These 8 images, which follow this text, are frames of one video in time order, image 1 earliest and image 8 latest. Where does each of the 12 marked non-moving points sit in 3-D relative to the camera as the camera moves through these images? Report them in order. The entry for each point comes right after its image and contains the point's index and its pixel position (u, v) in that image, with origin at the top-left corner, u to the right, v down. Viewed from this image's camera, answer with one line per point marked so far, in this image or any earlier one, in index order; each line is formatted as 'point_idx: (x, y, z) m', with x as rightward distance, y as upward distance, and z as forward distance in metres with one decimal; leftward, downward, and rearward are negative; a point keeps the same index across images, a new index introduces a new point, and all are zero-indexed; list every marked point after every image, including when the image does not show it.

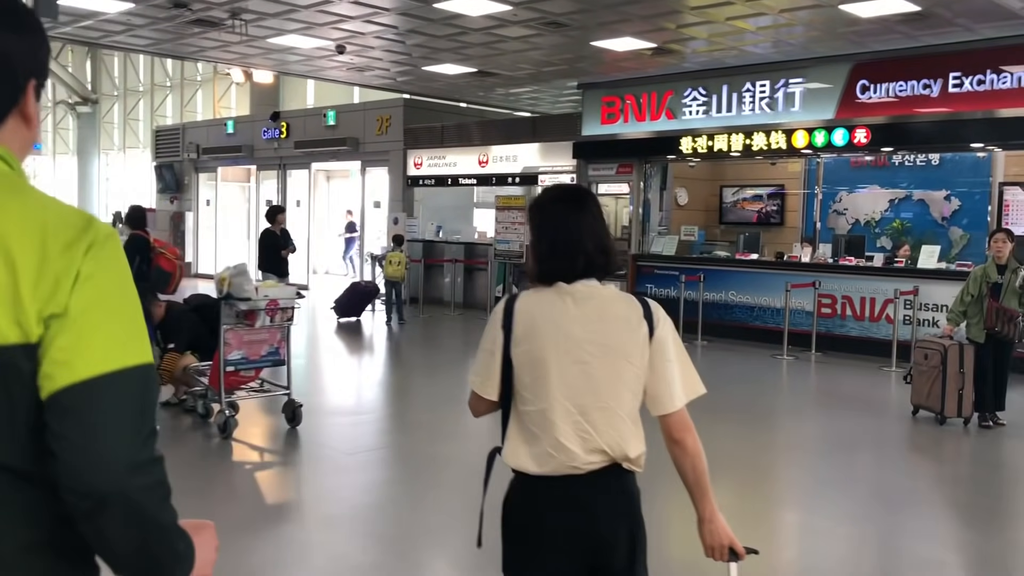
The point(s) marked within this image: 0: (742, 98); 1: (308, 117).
0: (+2.4, +2.0, +9.8) m
1: (-3.3, +2.8, +15.0) m
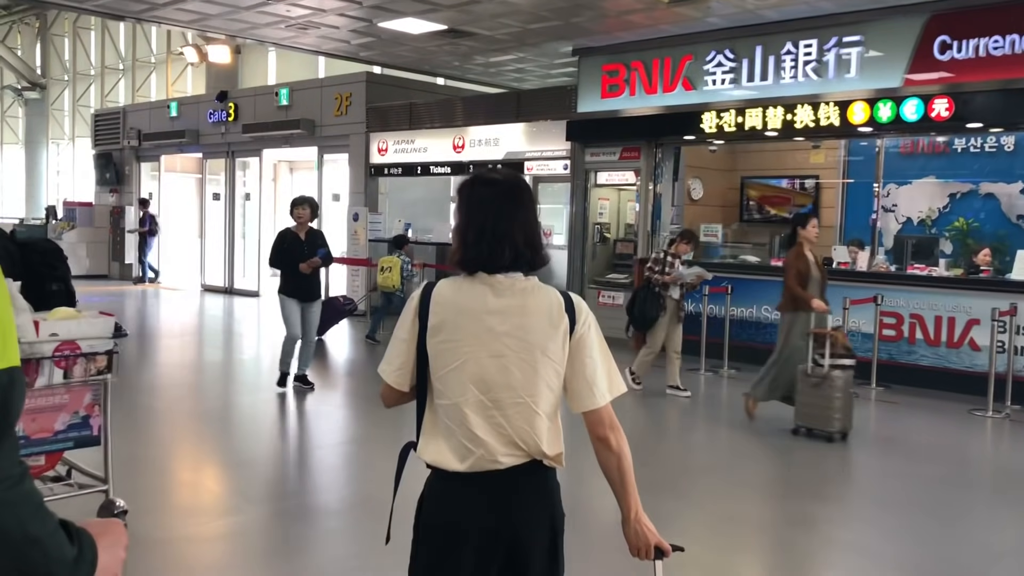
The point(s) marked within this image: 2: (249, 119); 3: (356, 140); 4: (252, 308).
0: (+2.3, +1.9, +7.8) m
1: (-3.5, +2.7, +13.0) m
2: (-3.7, +2.4, +13.2) m
3: (-1.9, +1.8, +11.5) m
4: (-3.7, -0.3, +13.2) m
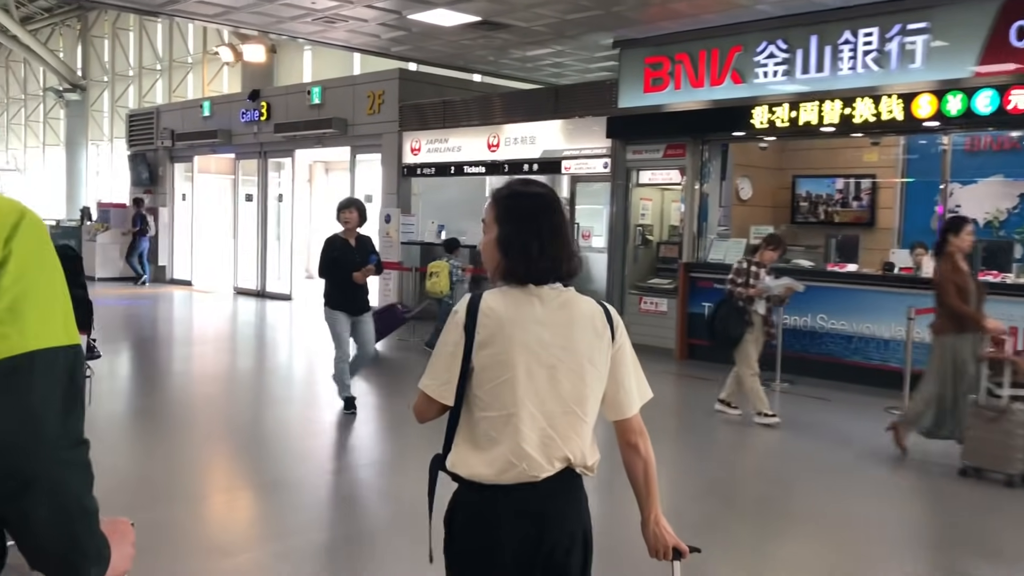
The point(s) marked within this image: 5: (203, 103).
0: (+2.6, +1.8, +7.3) m
1: (-3.0, +2.6, +12.7) m
2: (-3.2, +2.4, +12.9) m
3: (-1.5, +1.8, +11.2) m
4: (-3.2, -0.3, +13.0) m
5: (-4.8, +2.9, +14.5) m
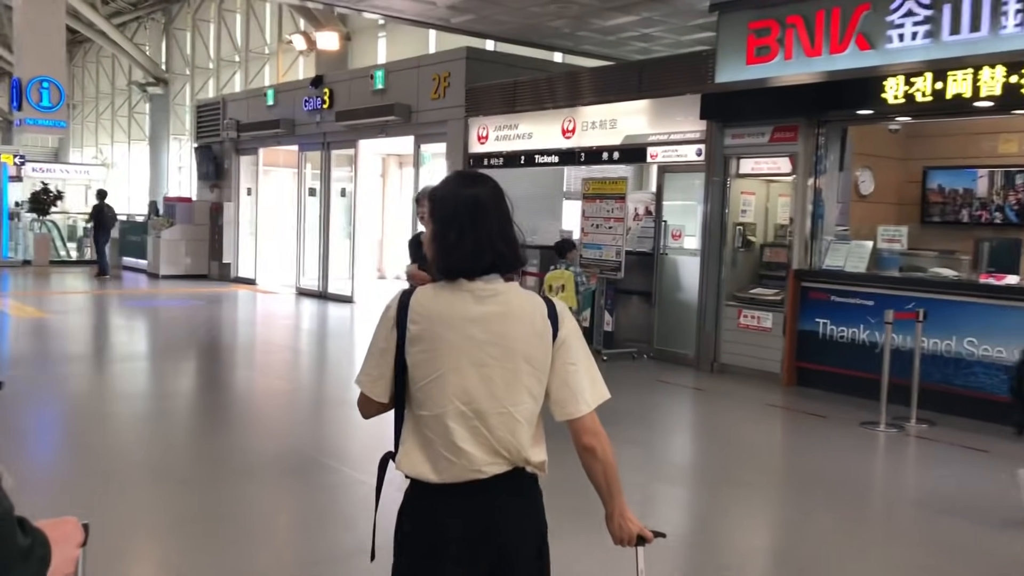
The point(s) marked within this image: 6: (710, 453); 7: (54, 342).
0: (+3.0, +1.7, +5.8) m
1: (-2.0, +2.6, +11.7) m
2: (-2.2, +2.3, +12.0) m
3: (-0.6, +1.7, +10.0) m
4: (-2.1, -0.3, +12.0) m
5: (-3.6, +2.9, +13.7) m
6: (+1.2, -1.0, +5.7) m
7: (-5.0, -0.6, +10.2) m
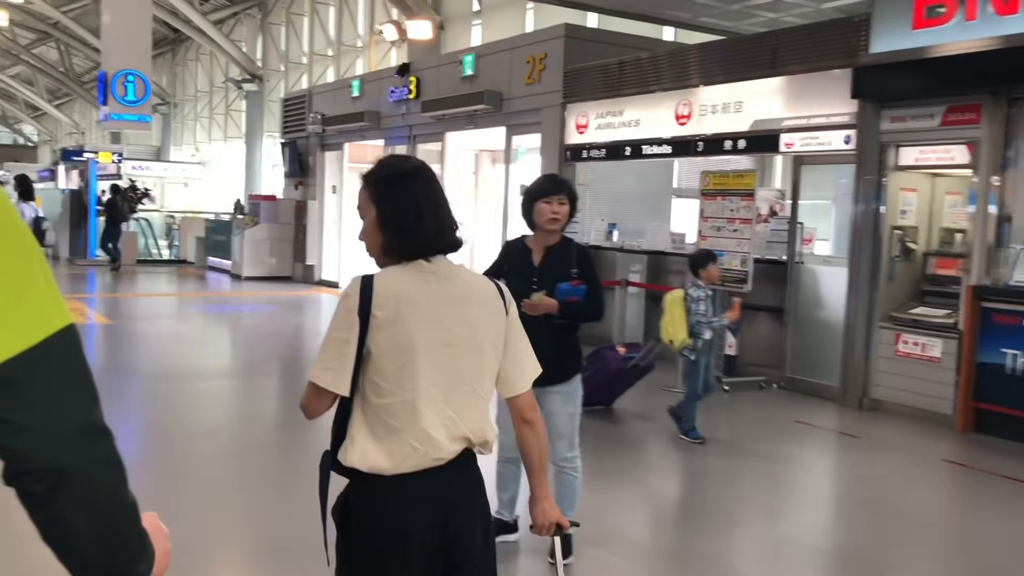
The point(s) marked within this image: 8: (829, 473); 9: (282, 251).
0: (+3.5, +1.6, +4.3) m
1: (-0.8, +2.5, +10.7) m
2: (-0.9, +2.3, +11.0) m
3: (+0.4, +1.6, +8.9) m
4: (-1.0, -0.4, +11.0) m
5: (-2.2, +2.8, +12.8) m
6: (+1.7, -1.1, +4.4) m
7: (-4.0, -0.6, +9.5) m
8: (+1.7, -1.0, +5.0) m
9: (-3.6, +0.6, +14.7) m
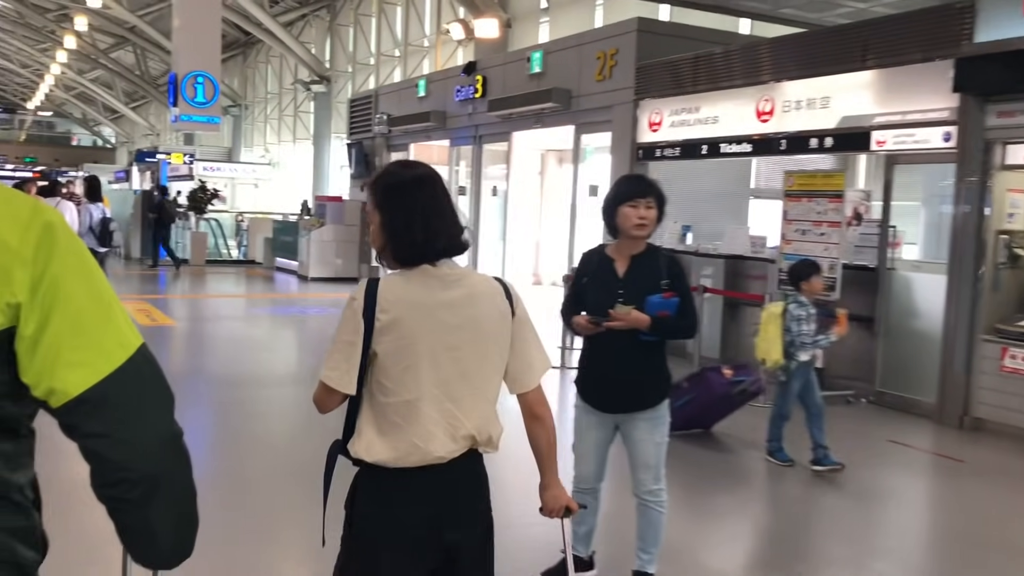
0: (+3.9, +1.5, +3.8) m
1: (0.0, +2.5, +10.5) m
2: (-0.2, +2.2, +10.8) m
3: (+1.0, +1.6, +8.6) m
4: (-0.2, -0.5, +10.8) m
5: (-1.3, +2.8, +12.7) m
6: (+2.0, -1.1, +4.0) m
7: (-3.3, -0.6, +9.5) m
8: (+2.1, -1.0, +4.6) m
9: (-2.6, +0.5, +14.7) m
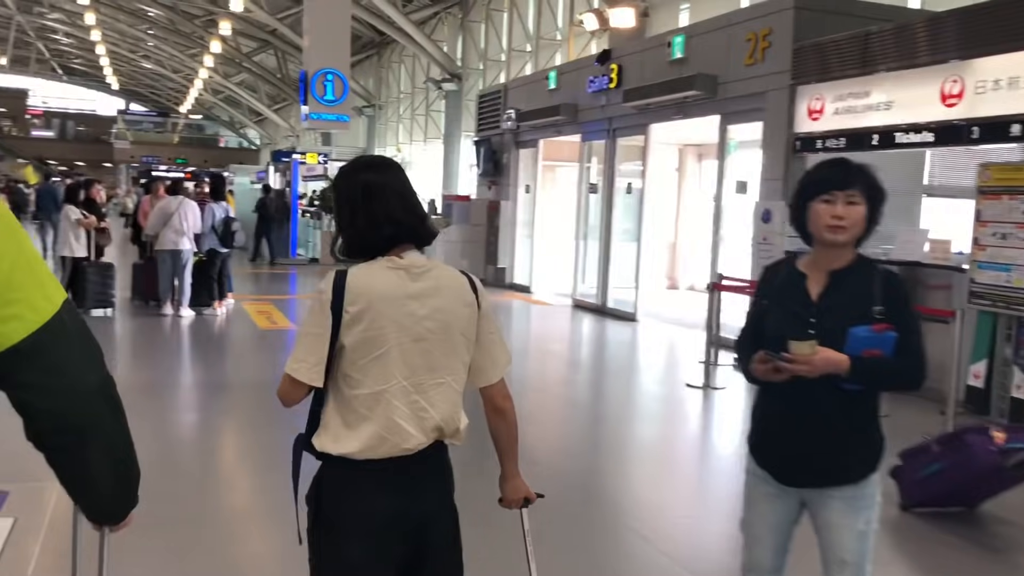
0: (+4.3, +1.4, +2.5) m
1: (+1.4, +2.5, +9.7) m
2: (+1.3, +2.2, +10.0) m
3: (+2.2, +1.5, +7.7) m
4: (+1.3, -0.5, +10.0) m
5: (+0.5, +2.8, +12.0) m
6: (+2.5, -1.2, +3.0) m
7: (-2.0, -0.6, +9.2) m
8: (+2.6, -1.1, +3.6) m
9: (-0.6, +0.5, +14.2) m
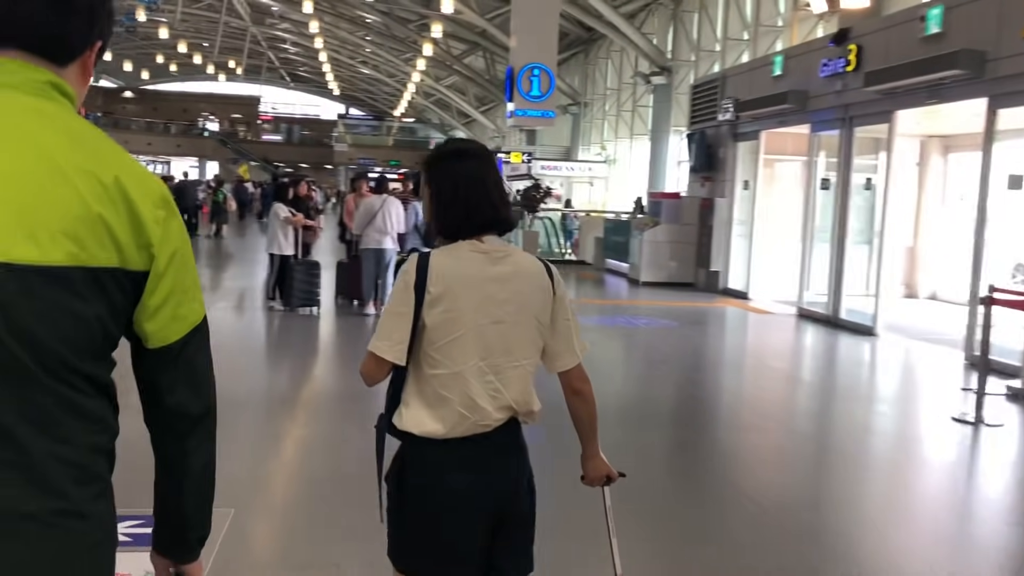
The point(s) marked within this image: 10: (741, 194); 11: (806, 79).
0: (+4.8, +1.3, +0.9) m
1: (+3.5, +2.4, +8.6) m
2: (+3.4, +2.1, +8.9) m
3: (+3.8, +1.4, +6.4) m
4: (+3.3, -0.6, +8.9) m
5: (+3.1, +2.7, +11.0) m
6: (+3.0, -1.3, +1.8) m
7: (0.0, -0.6, +8.8) m
8: (+3.3, -1.2, +2.4) m
9: (+2.5, +0.5, +13.4) m
10: (+3.0, +1.2, +12.2) m
11: (+3.2, +2.3, +10.4) m
